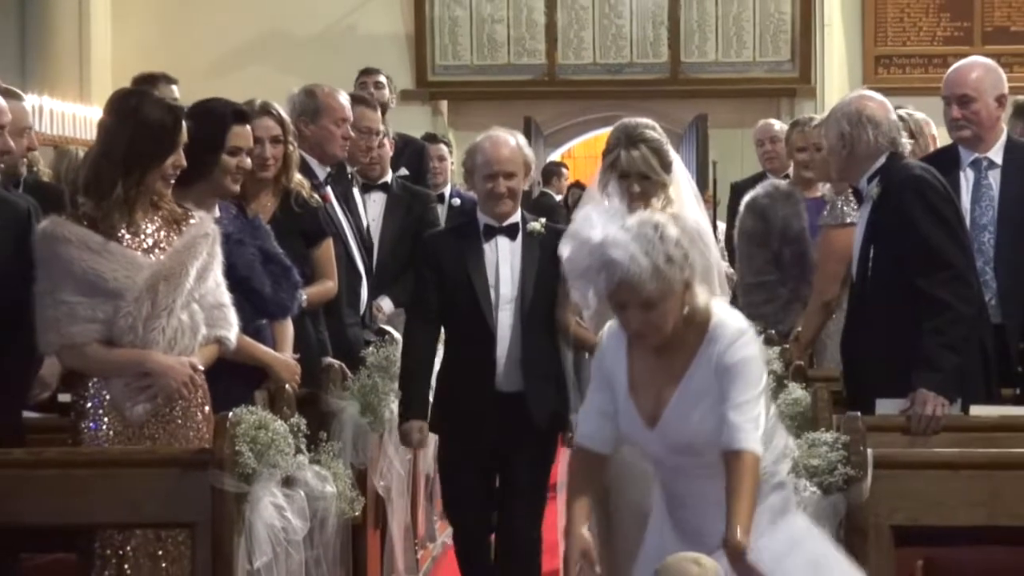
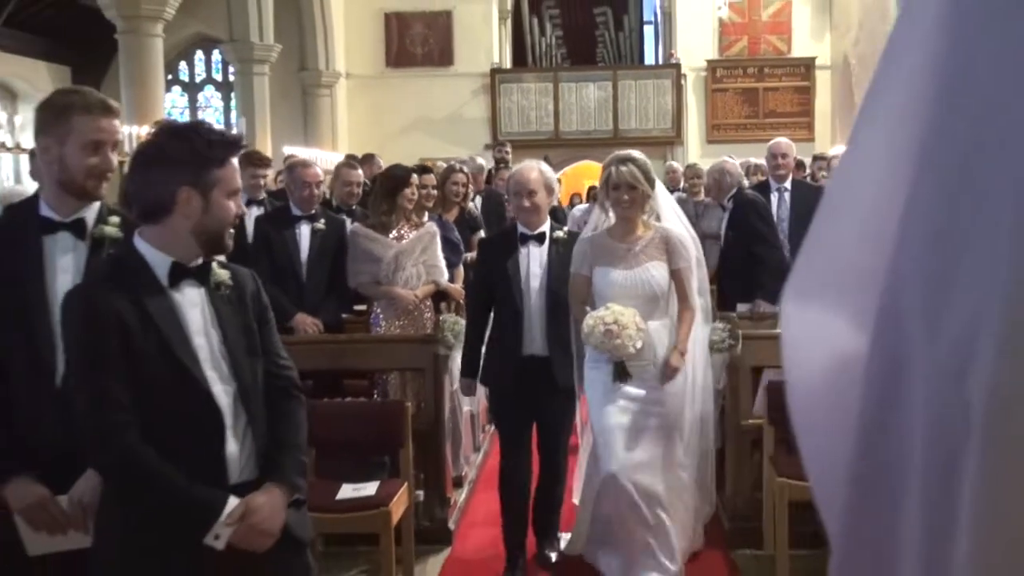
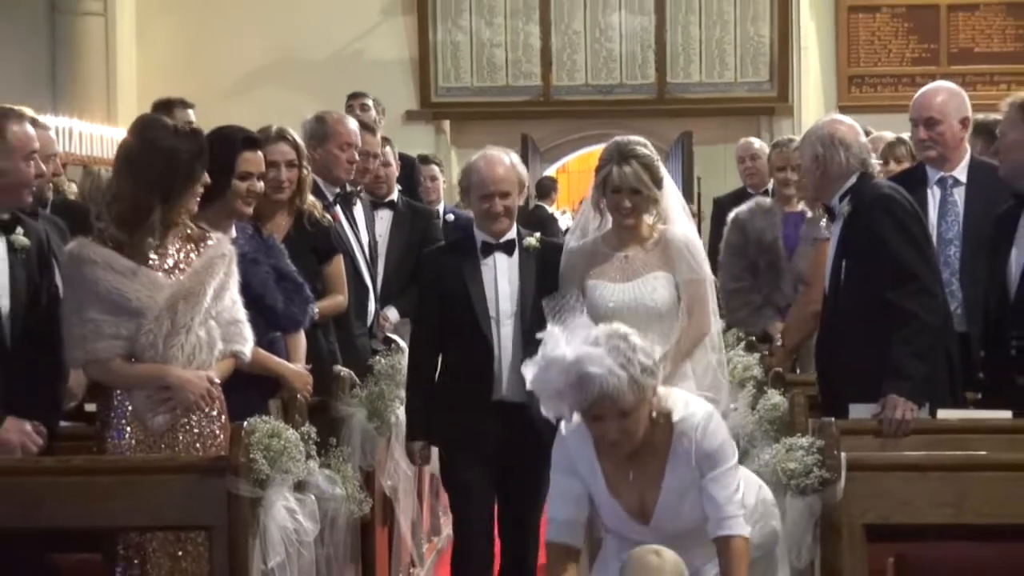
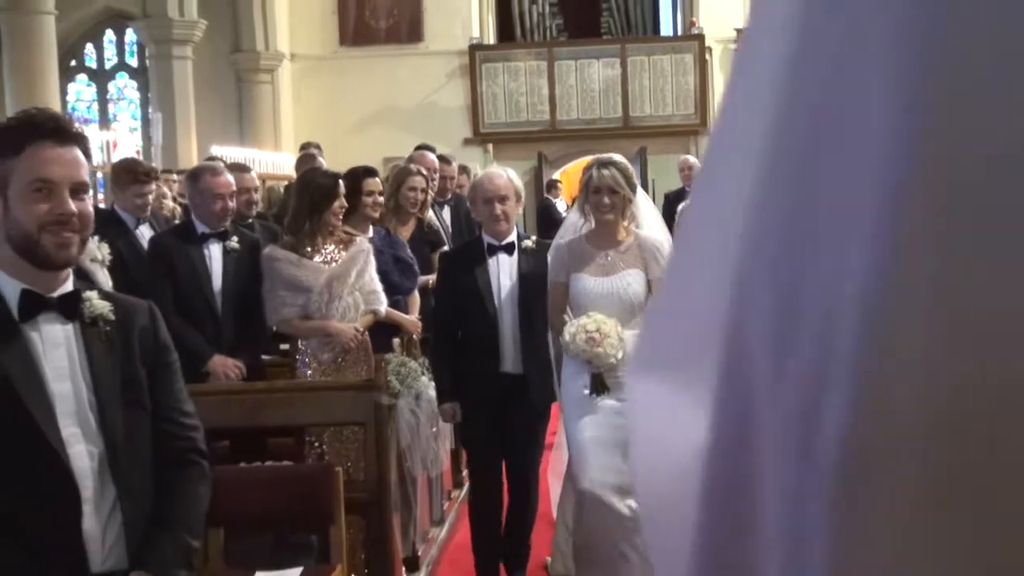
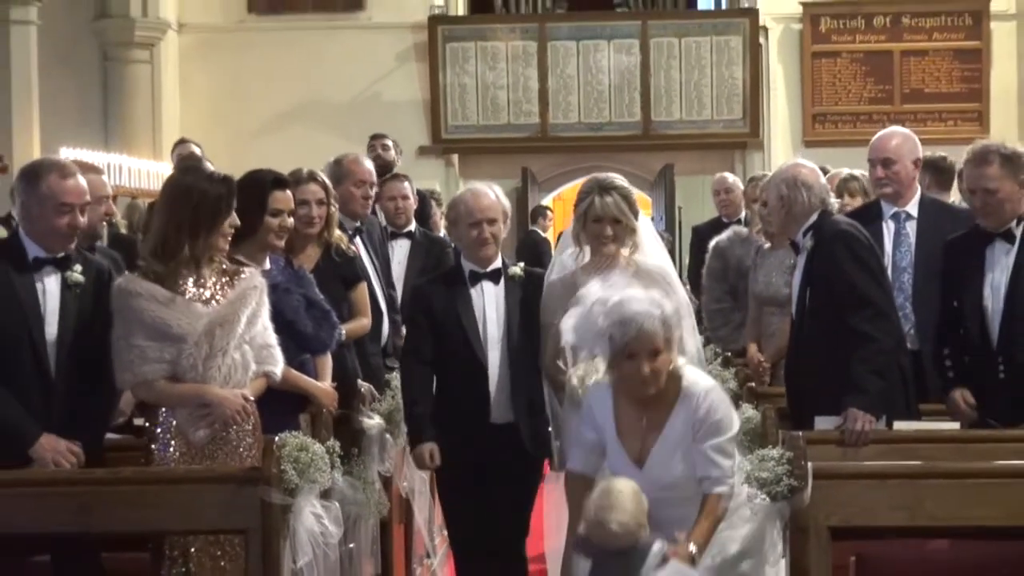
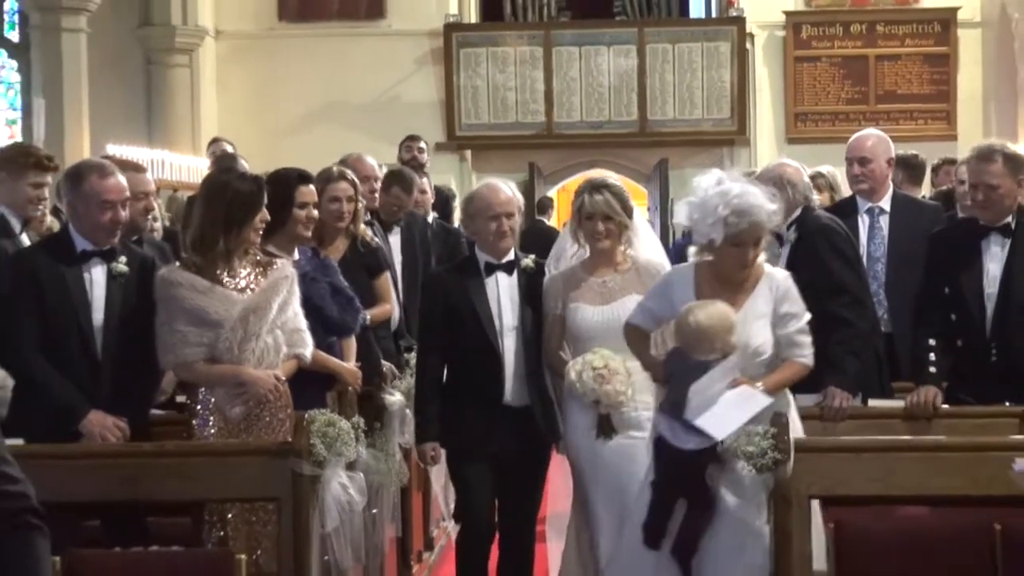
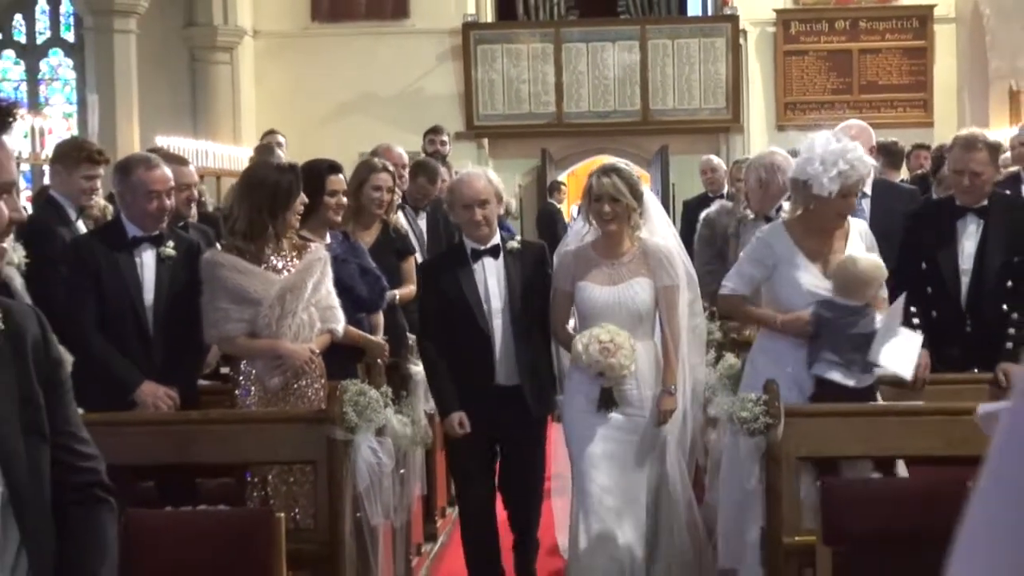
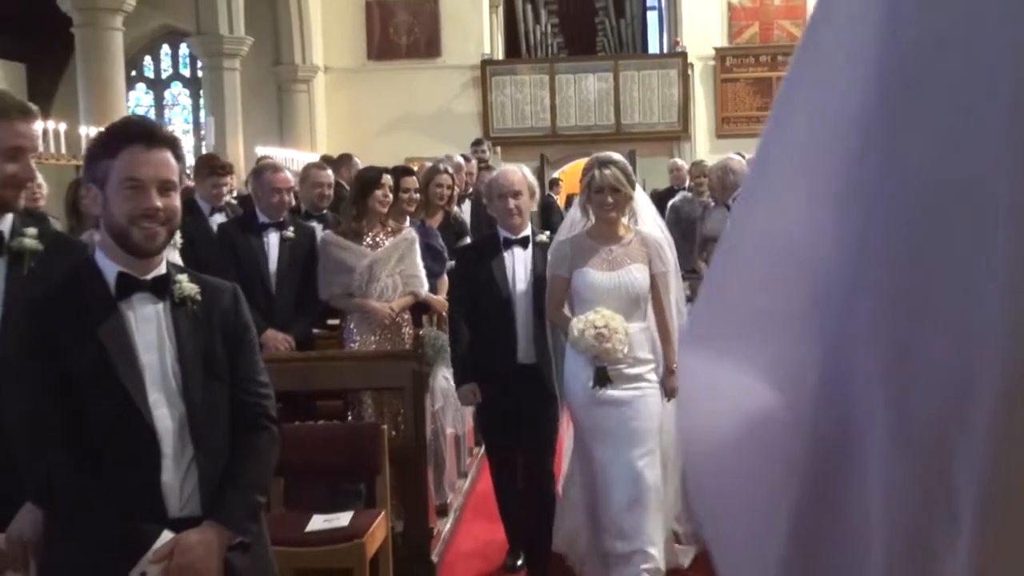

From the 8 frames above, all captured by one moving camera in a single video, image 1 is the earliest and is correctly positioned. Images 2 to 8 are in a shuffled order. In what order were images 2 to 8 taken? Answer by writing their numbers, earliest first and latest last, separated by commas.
3, 5, 6, 7, 4, 8, 2
